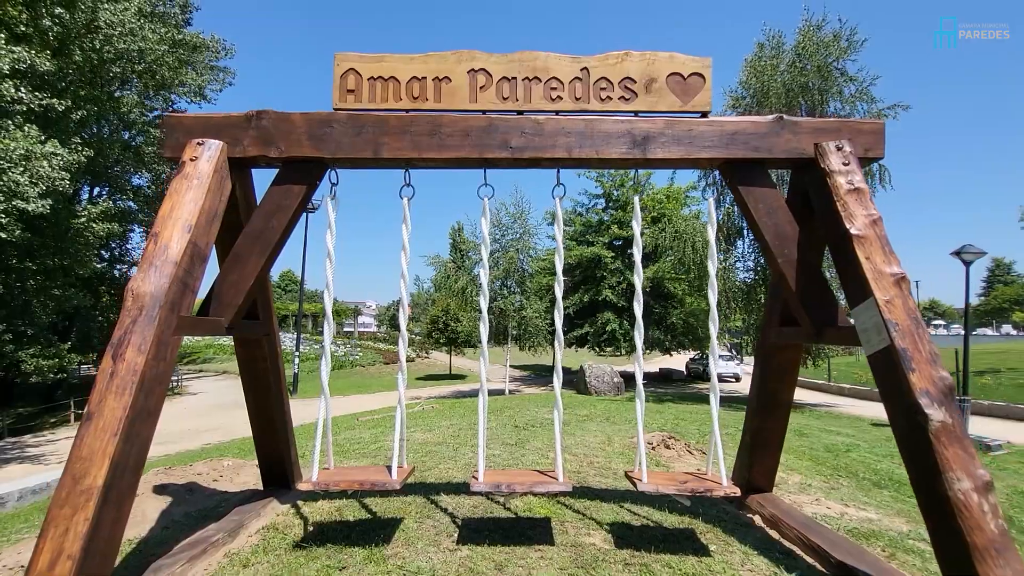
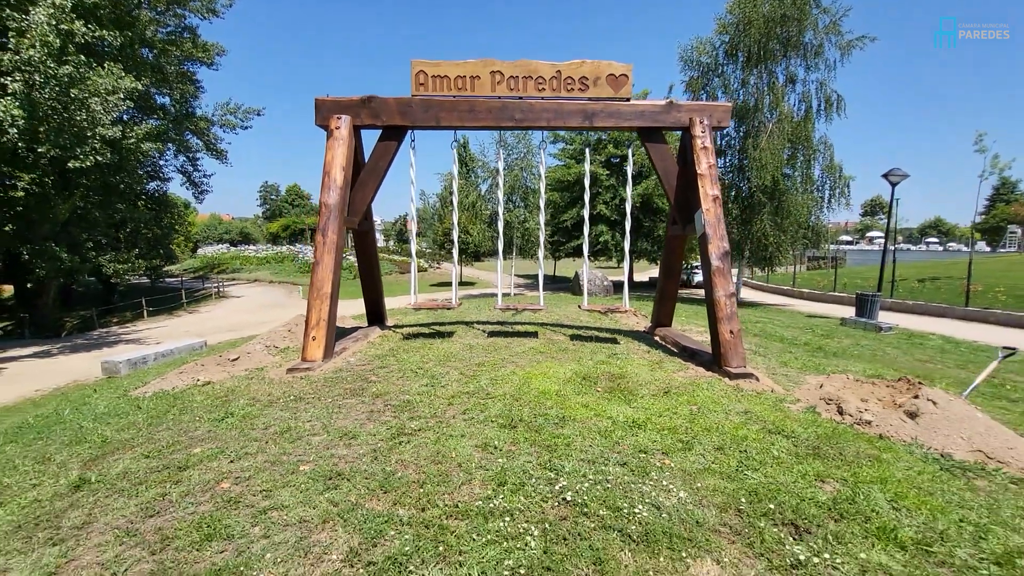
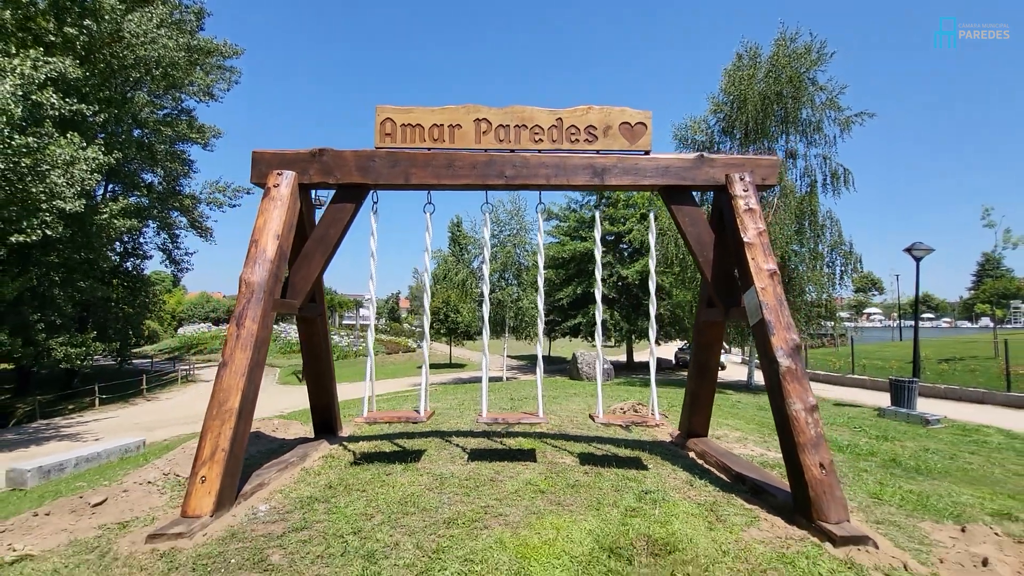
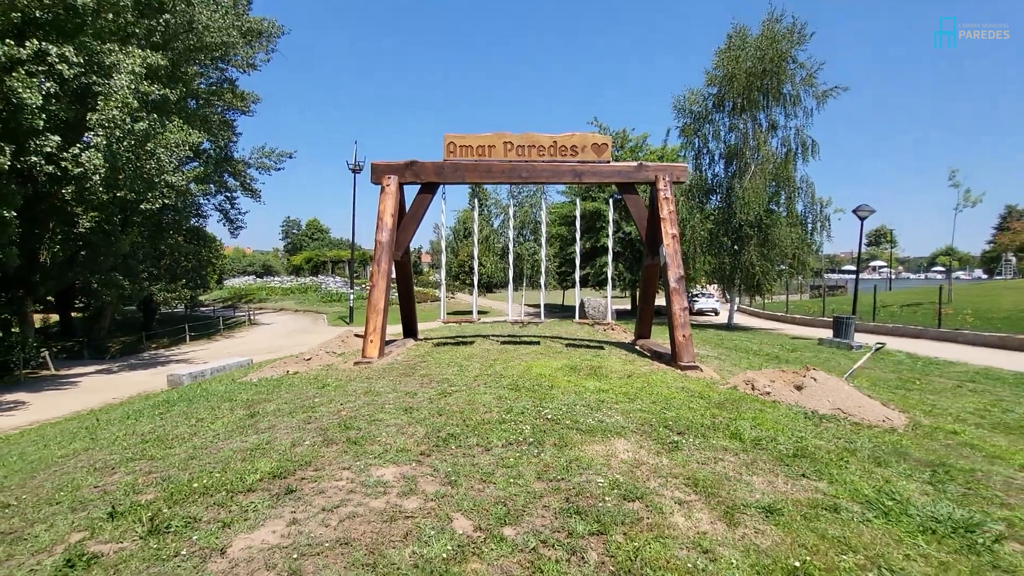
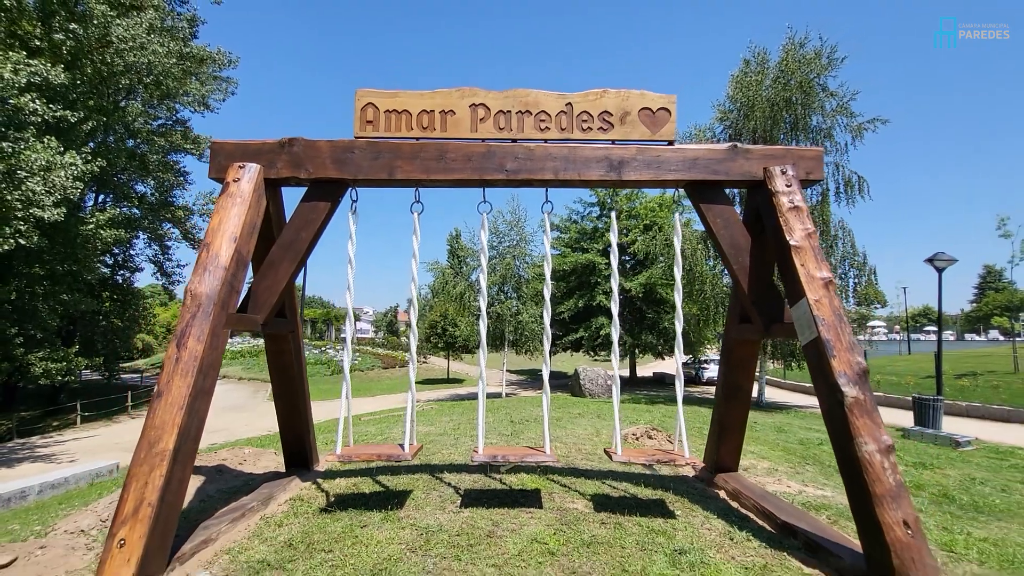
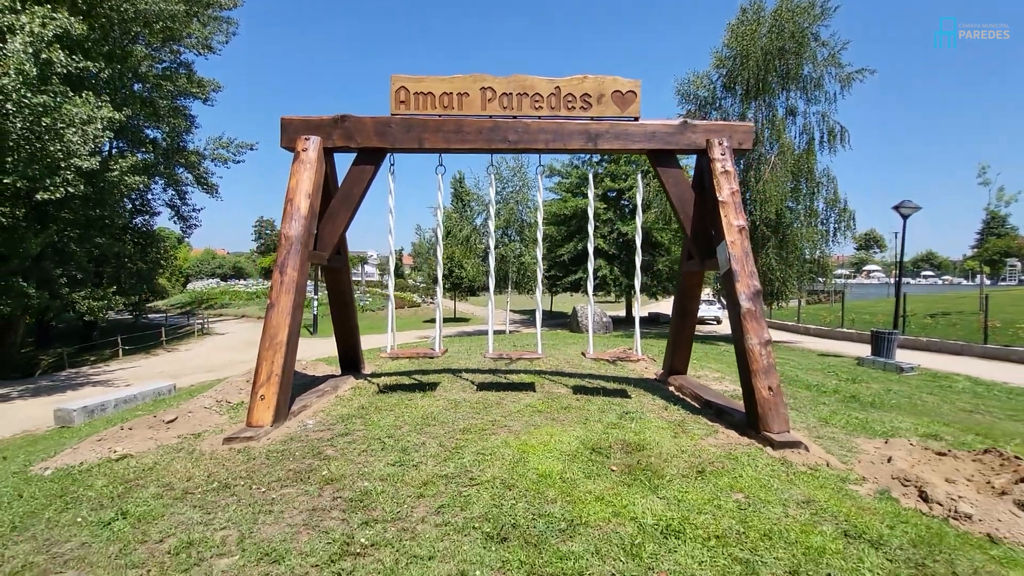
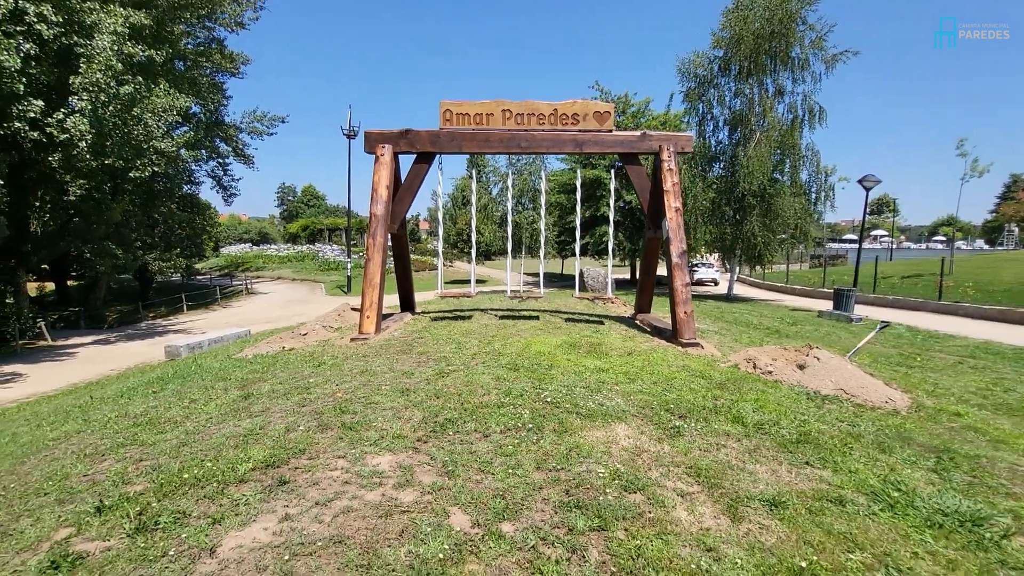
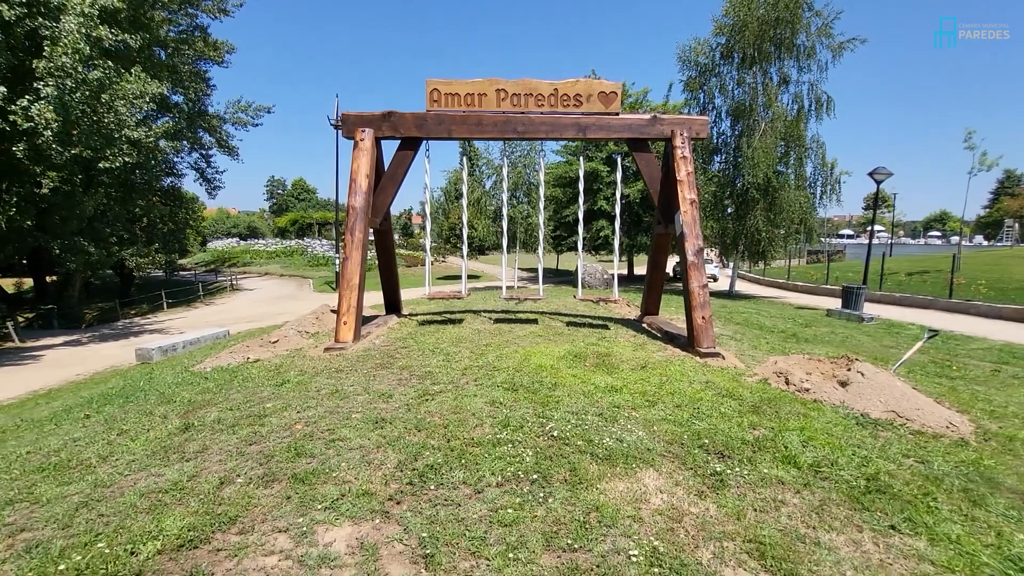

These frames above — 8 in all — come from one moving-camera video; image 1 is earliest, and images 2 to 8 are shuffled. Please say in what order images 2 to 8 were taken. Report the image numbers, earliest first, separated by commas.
5, 3, 6, 2, 8, 7, 4
